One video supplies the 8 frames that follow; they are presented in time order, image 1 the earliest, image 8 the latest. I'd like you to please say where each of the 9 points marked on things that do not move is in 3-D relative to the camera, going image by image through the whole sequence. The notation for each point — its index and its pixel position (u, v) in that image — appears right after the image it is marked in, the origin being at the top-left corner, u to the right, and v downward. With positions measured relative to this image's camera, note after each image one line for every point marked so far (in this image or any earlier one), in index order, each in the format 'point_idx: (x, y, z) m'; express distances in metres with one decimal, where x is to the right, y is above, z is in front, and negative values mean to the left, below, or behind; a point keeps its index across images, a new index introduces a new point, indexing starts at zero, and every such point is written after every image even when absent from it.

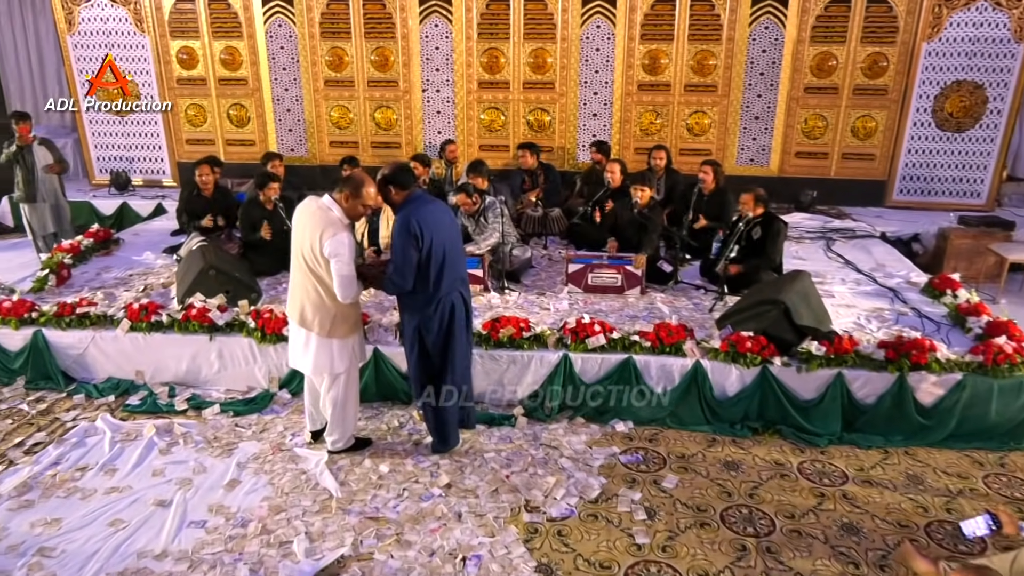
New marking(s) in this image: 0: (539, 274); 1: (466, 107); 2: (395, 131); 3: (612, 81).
0: (+0.2, +0.1, +5.5) m
1: (-0.5, +1.8, +7.8) m
2: (-1.2, +1.6, +7.9) m
3: (+1.0, +2.0, +7.5) m
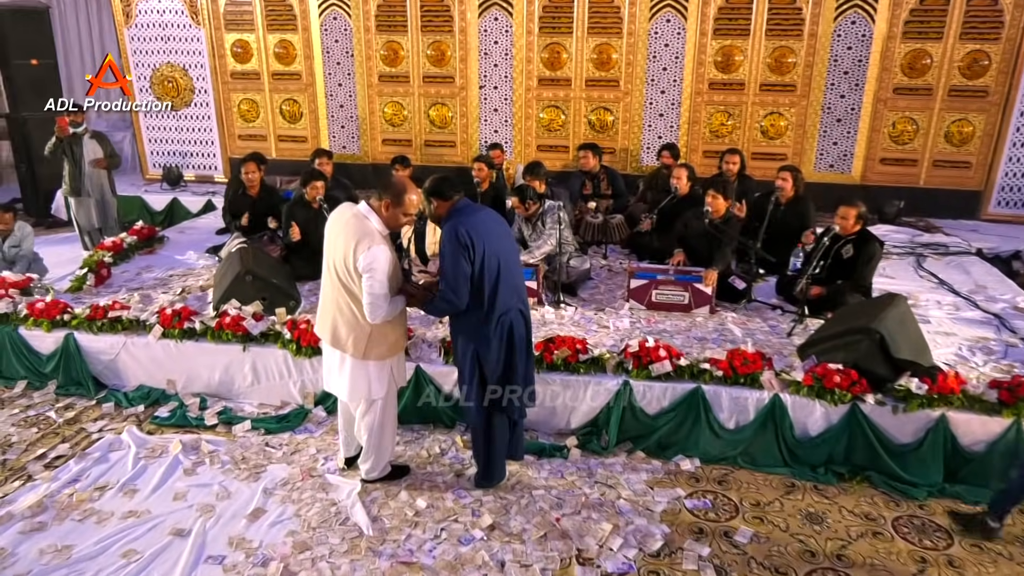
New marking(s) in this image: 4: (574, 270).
0: (+0.6, 0.0, +5.0) m
1: (+0.1, +1.8, +7.4) m
2: (-0.6, +1.6, +7.6) m
3: (+1.6, +1.9, +7.0) m
4: (+0.4, +0.1, +4.9) m
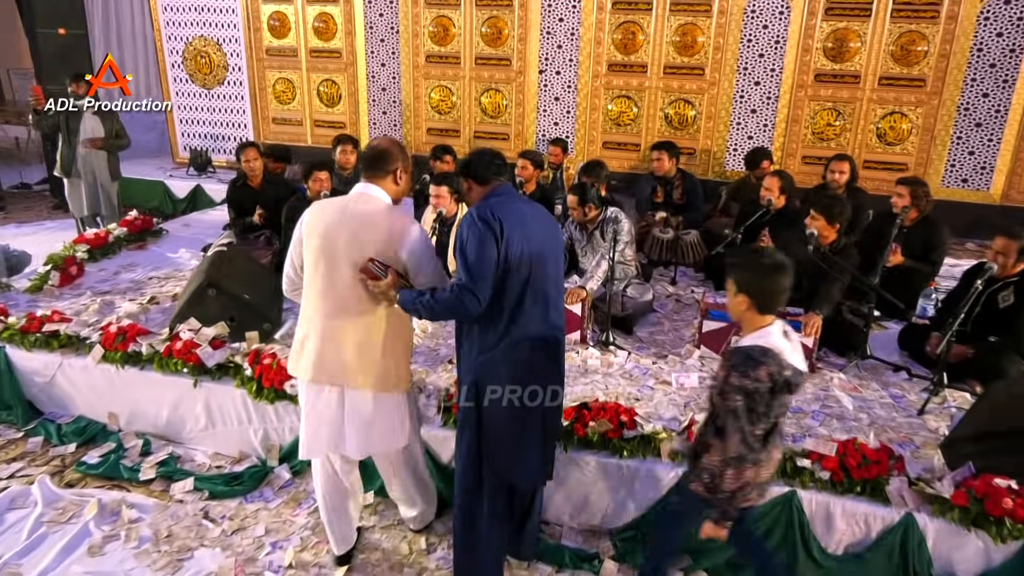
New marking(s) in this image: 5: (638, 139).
0: (+0.8, -0.2, +3.9) m
1: (+0.7, +1.6, +6.3) m
2: (-0.1, +1.5, +6.6) m
3: (+2.1, +1.7, +5.8) m
4: (+0.6, -0.1, +3.8) m
5: (+1.0, +1.2, +6.3) m
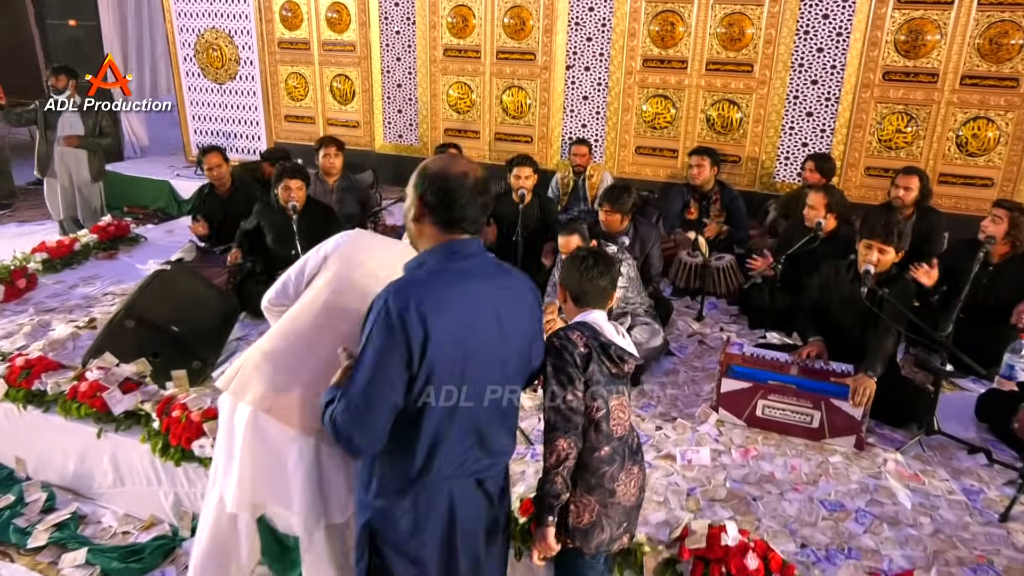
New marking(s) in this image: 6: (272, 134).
0: (+0.7, -0.4, +3.2) m
1: (+0.8, +1.4, +5.6) m
2: (+0.1, +1.3, +5.9) m
3: (+2.2, +1.5, +5.0) m
4: (+0.5, -0.2, +3.1) m
5: (+1.2, +1.1, +5.6) m
6: (-2.2, +1.4, +6.9) m
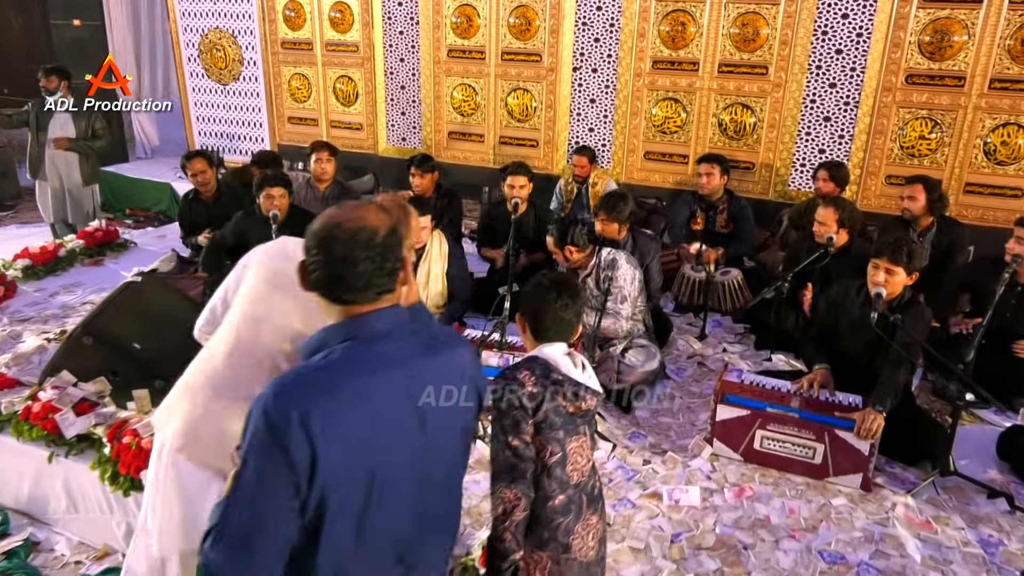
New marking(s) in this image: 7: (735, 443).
0: (+0.6, -0.4, +3.0) m
1: (+0.8, +1.4, +5.4) m
2: (+0.1, +1.2, +5.7) m
3: (+2.2, +1.4, +4.7) m
4: (+0.4, -0.3, +2.9) m
5: (+1.2, +1.0, +5.3) m
6: (-2.1, +1.4, +6.8) m
7: (+0.8, -0.5, +2.6) m
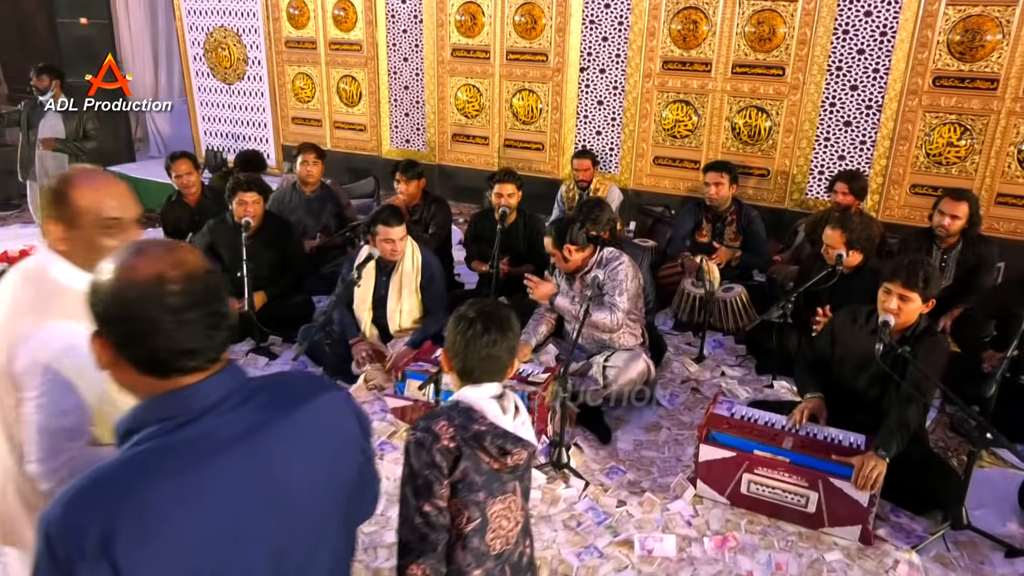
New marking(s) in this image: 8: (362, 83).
0: (+0.5, -0.5, +2.8) m
1: (+0.9, +1.3, +5.1) m
2: (+0.2, +1.2, +5.5) m
3: (+2.2, +1.3, +4.4) m
4: (+0.3, -0.4, +2.7) m
5: (+1.2, +0.9, +5.1) m
6: (-2.1, +1.3, +6.7) m
7: (+0.6, -0.6, +2.3) m
8: (-1.2, +1.6, +6.1) m
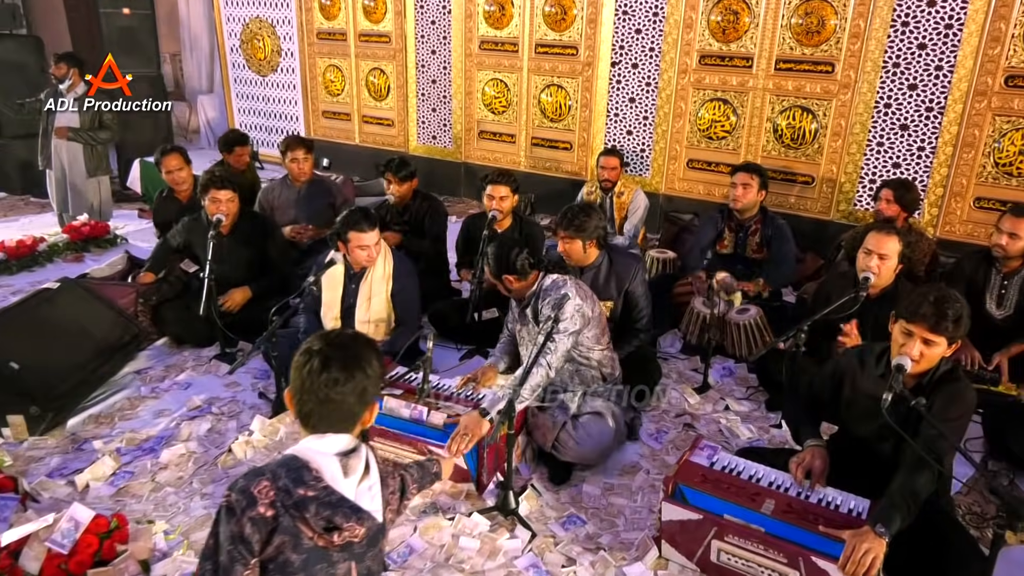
0: (+0.4, -0.6, +2.4) m
1: (+1.0, +1.2, +4.7) m
2: (+0.4, +1.1, +5.2) m
3: (+2.3, +1.1, +3.9) m
4: (+0.2, -0.4, +2.3) m
5: (+1.4, +0.8, +4.6) m
6: (-1.7, +1.4, +6.5) m
7: (+0.5, -0.7, +2.0) m
8: (-0.9, +1.6, +5.9) m
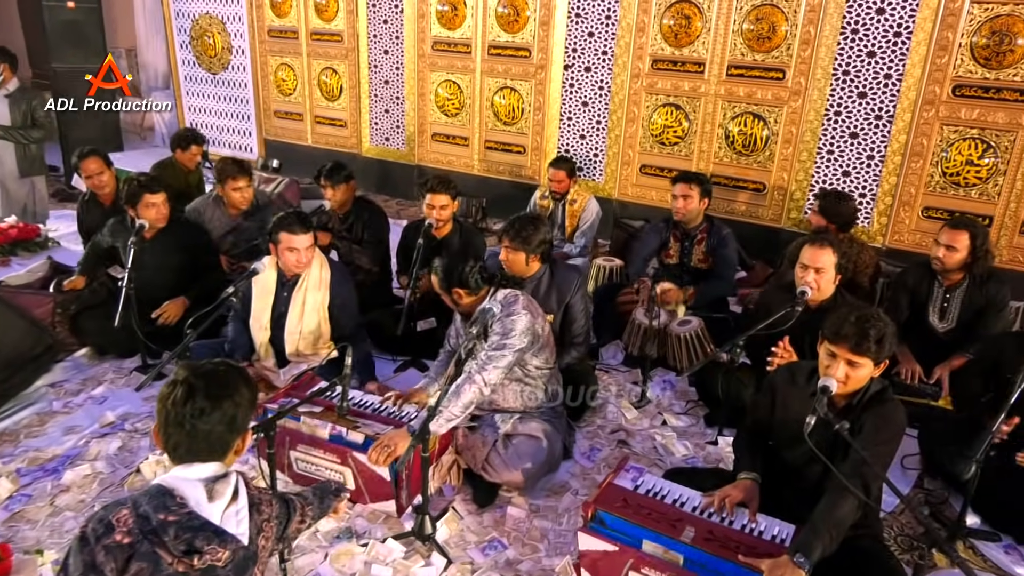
0: (+0.2, -0.6, +2.3) m
1: (+0.7, +1.2, +4.7) m
2: (0.0, +1.1, +5.1) m
3: (+2.0, +1.1, +3.9) m
4: (0.0, -0.5, +2.2) m
5: (+1.1, +0.7, +4.6) m
6: (-2.1, +1.3, +6.4) m
7: (+0.2, -0.7, +1.9) m
8: (-1.3, +1.6, +5.8) m
